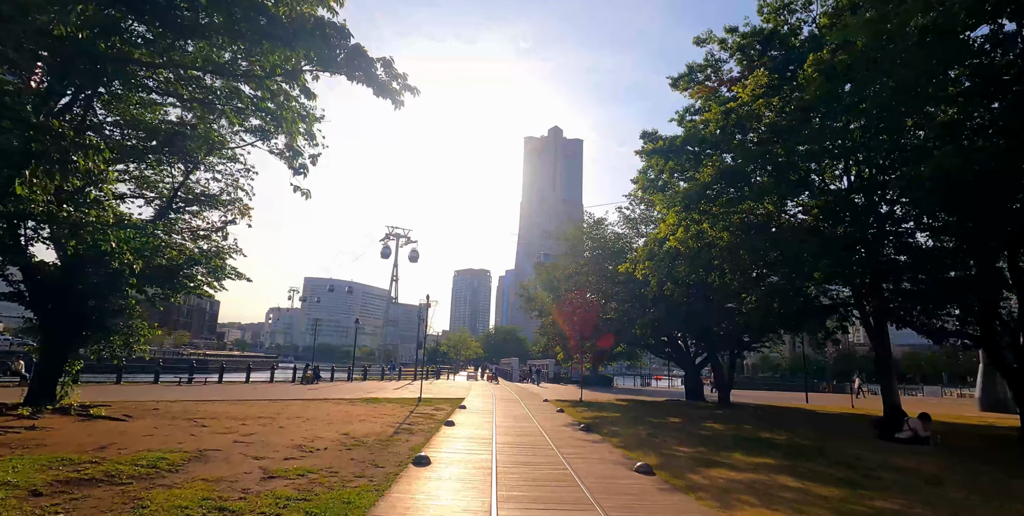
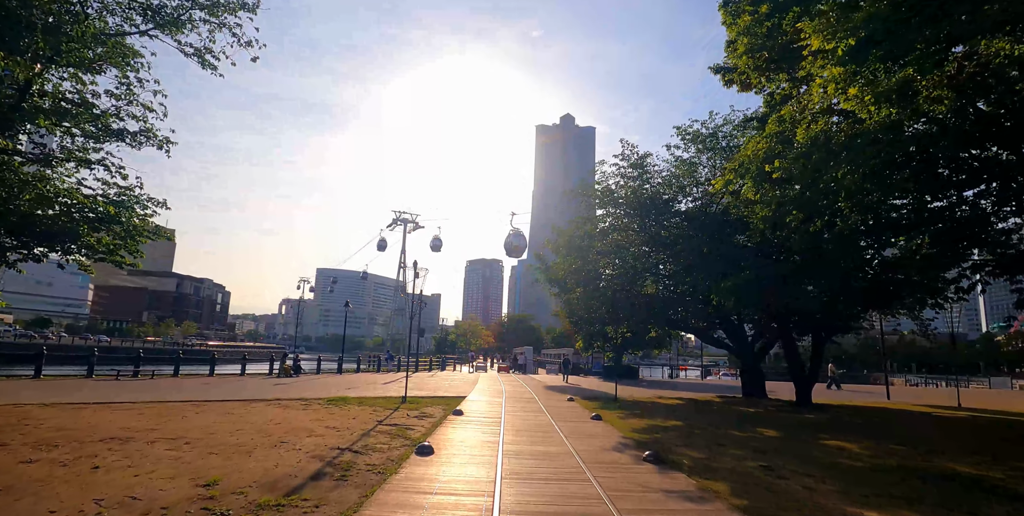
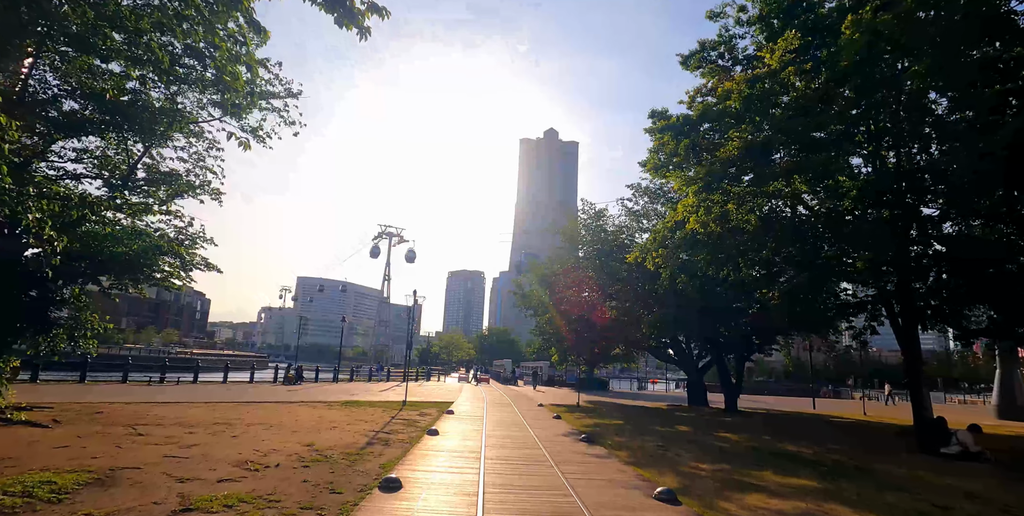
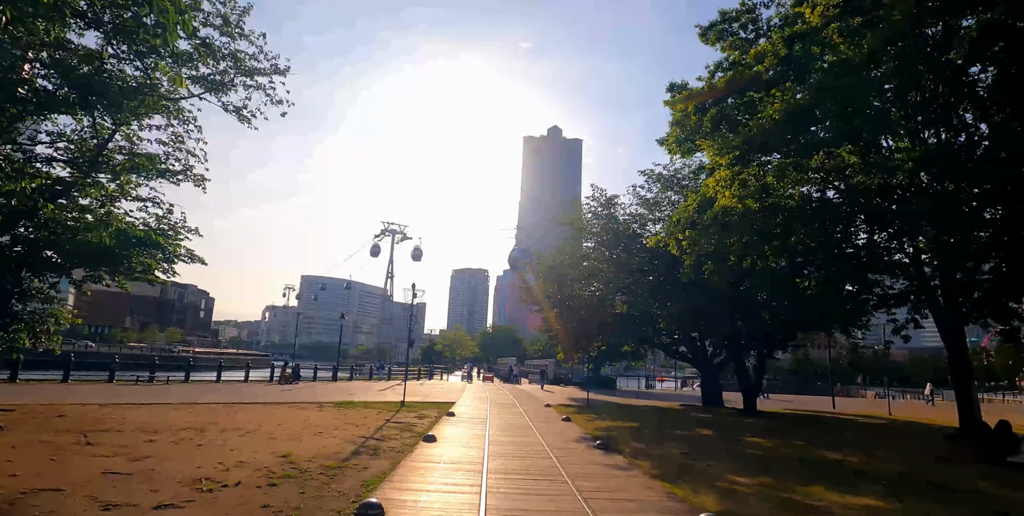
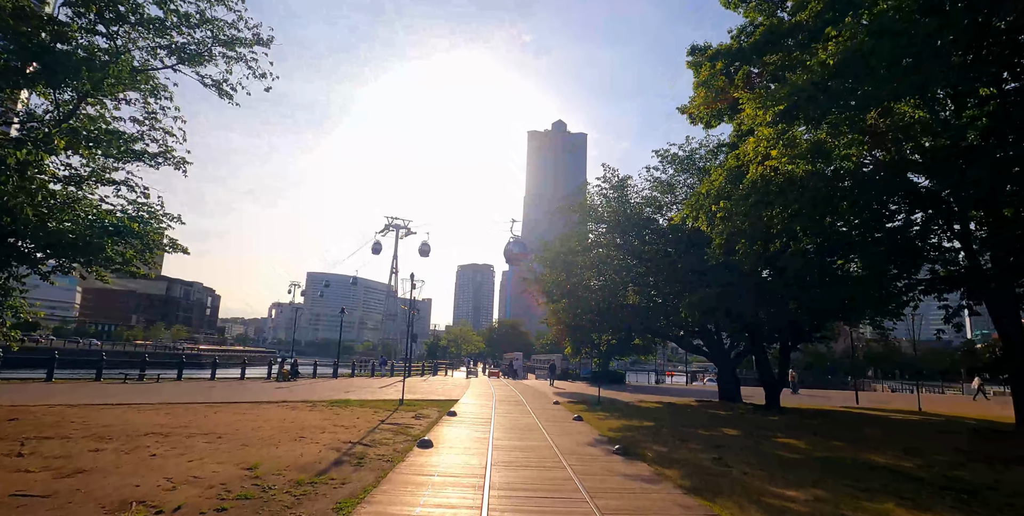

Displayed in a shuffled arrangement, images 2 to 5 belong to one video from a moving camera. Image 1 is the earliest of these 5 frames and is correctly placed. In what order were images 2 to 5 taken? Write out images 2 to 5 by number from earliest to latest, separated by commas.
3, 4, 5, 2
